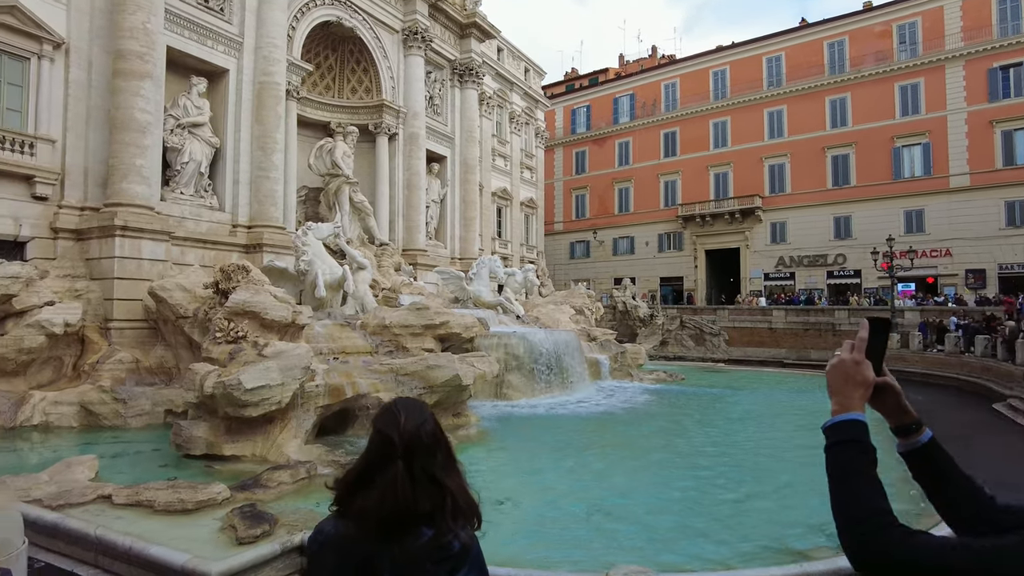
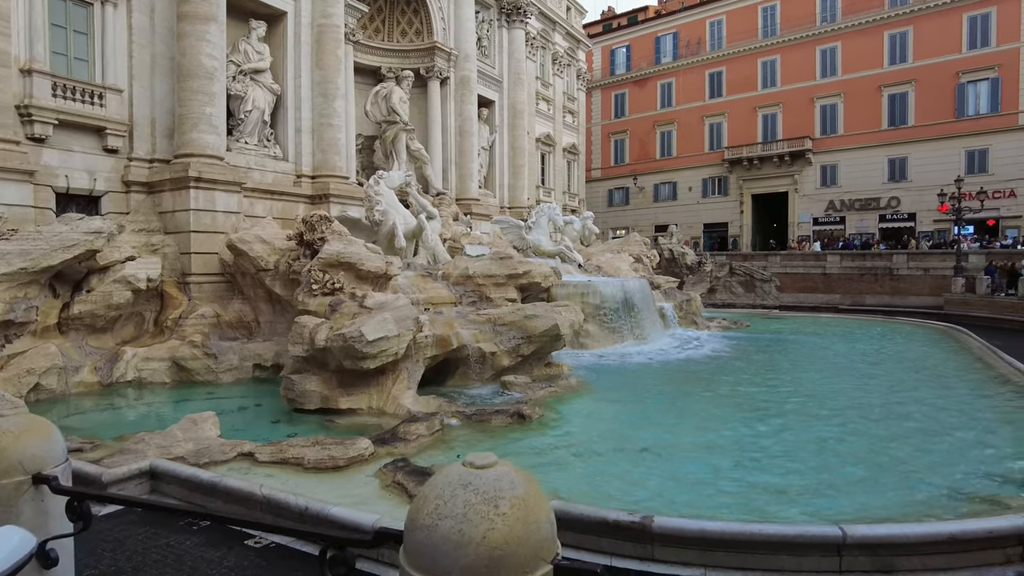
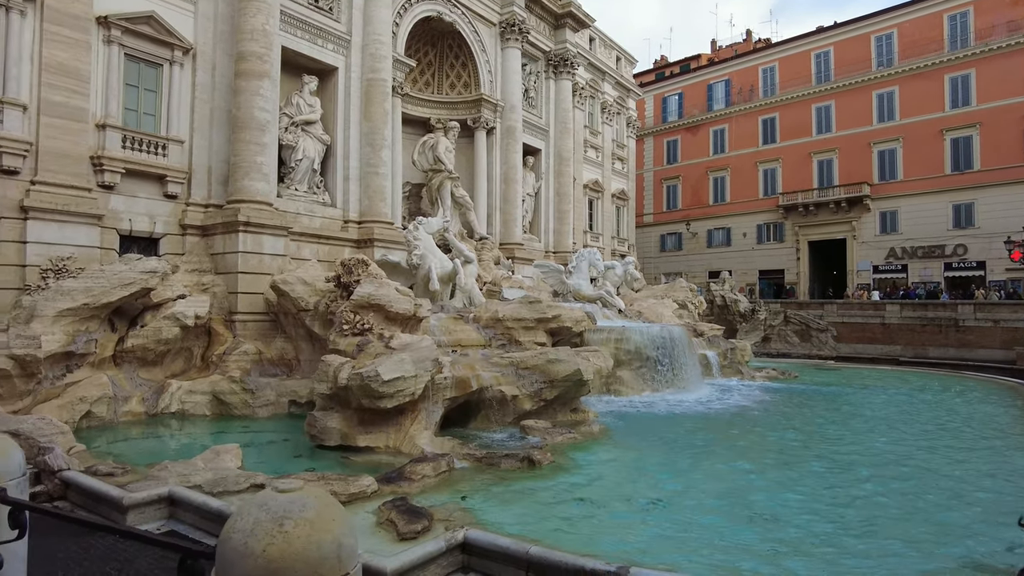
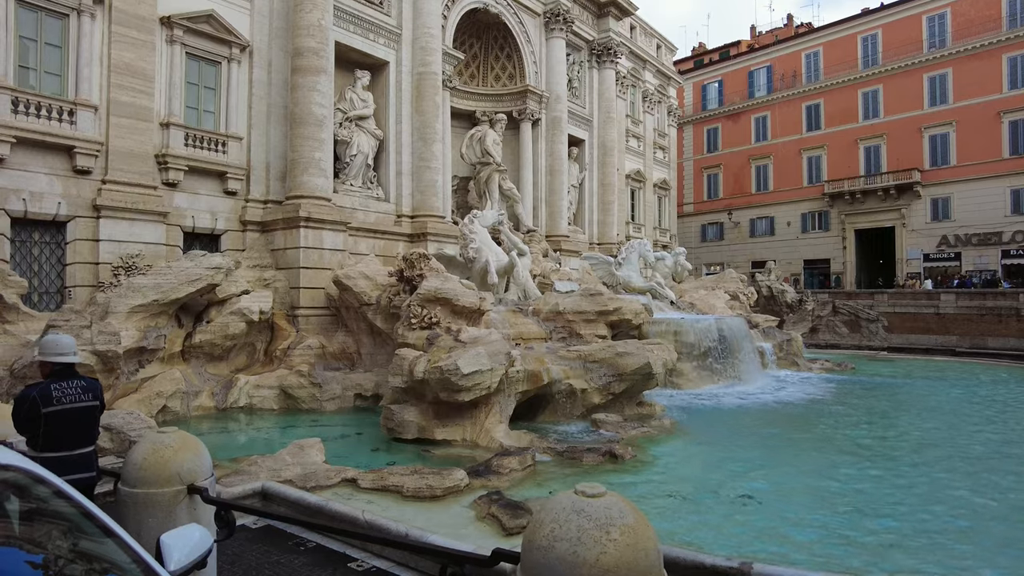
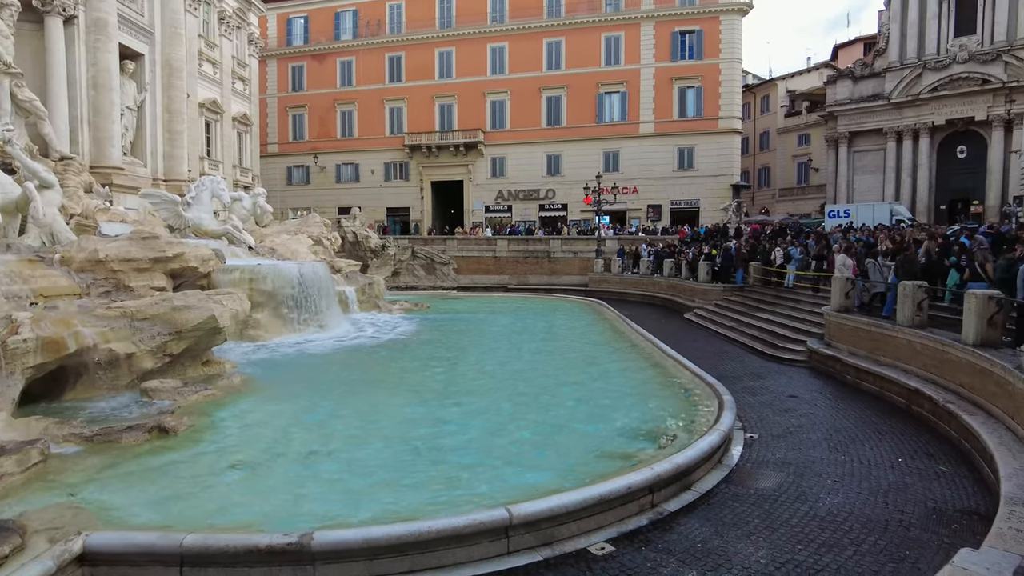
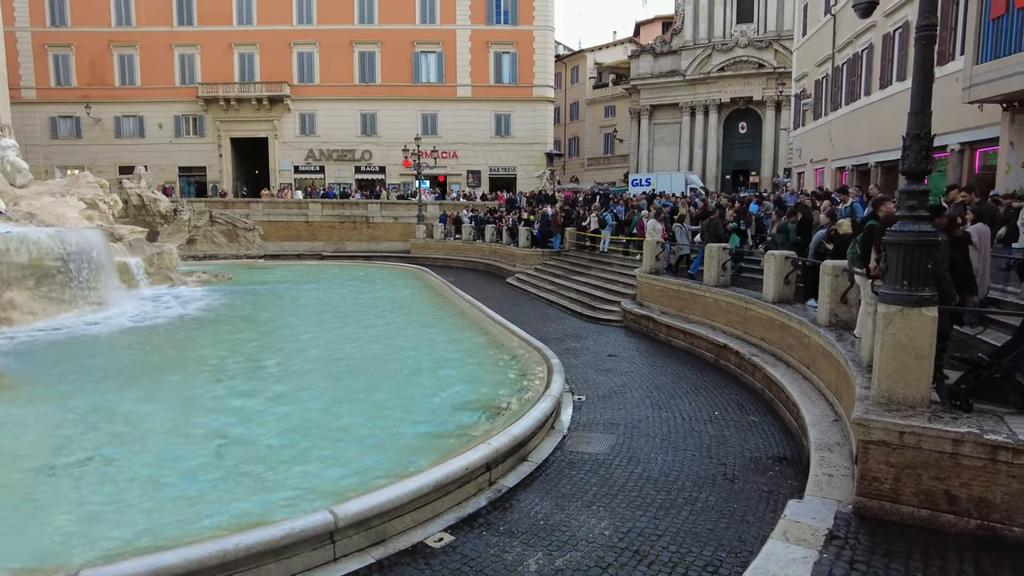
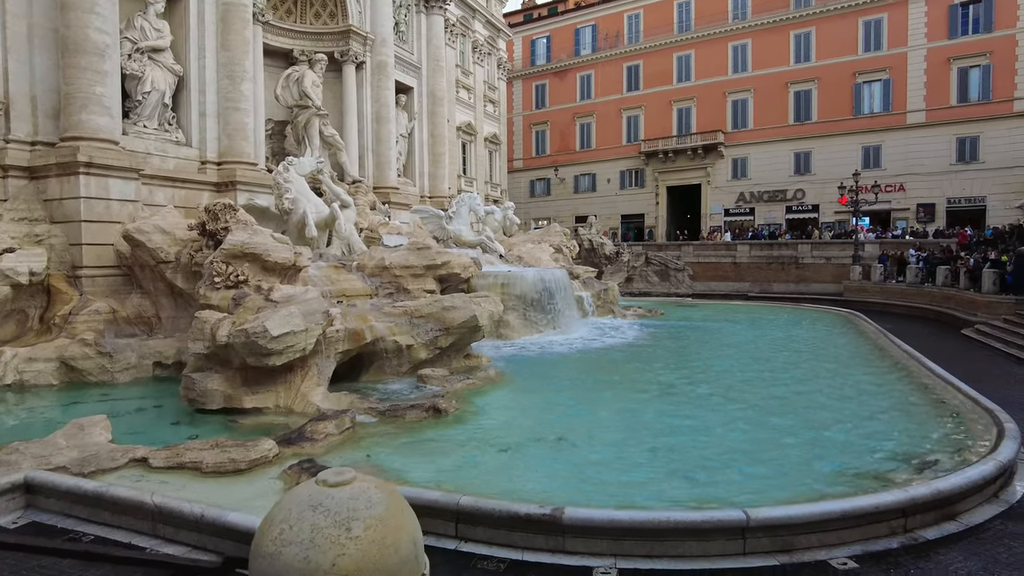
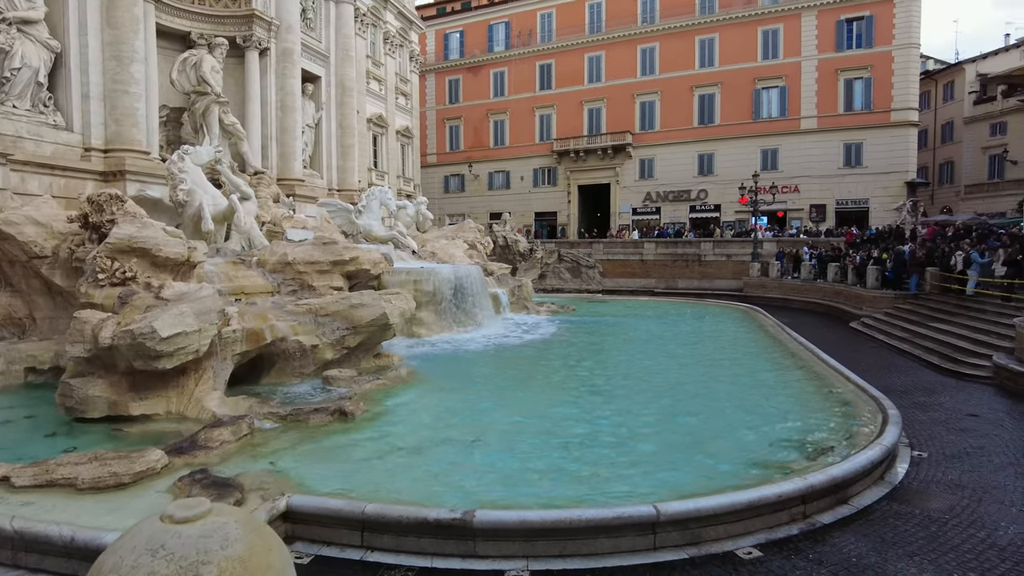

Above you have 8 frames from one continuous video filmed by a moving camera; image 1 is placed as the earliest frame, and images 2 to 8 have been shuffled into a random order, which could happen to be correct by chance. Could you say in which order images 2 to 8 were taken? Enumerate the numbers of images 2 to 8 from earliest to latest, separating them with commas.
3, 4, 2, 7, 8, 5, 6
